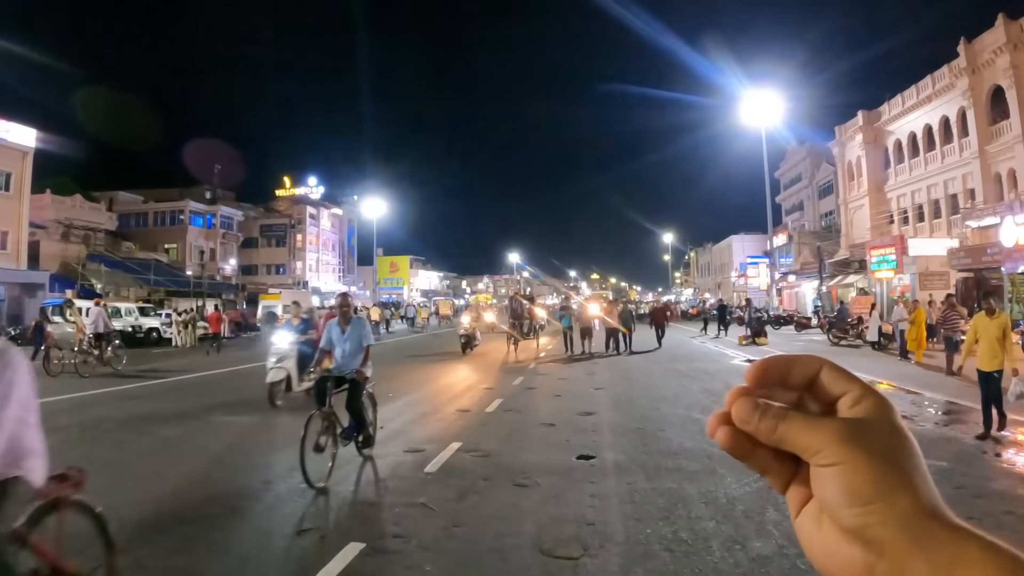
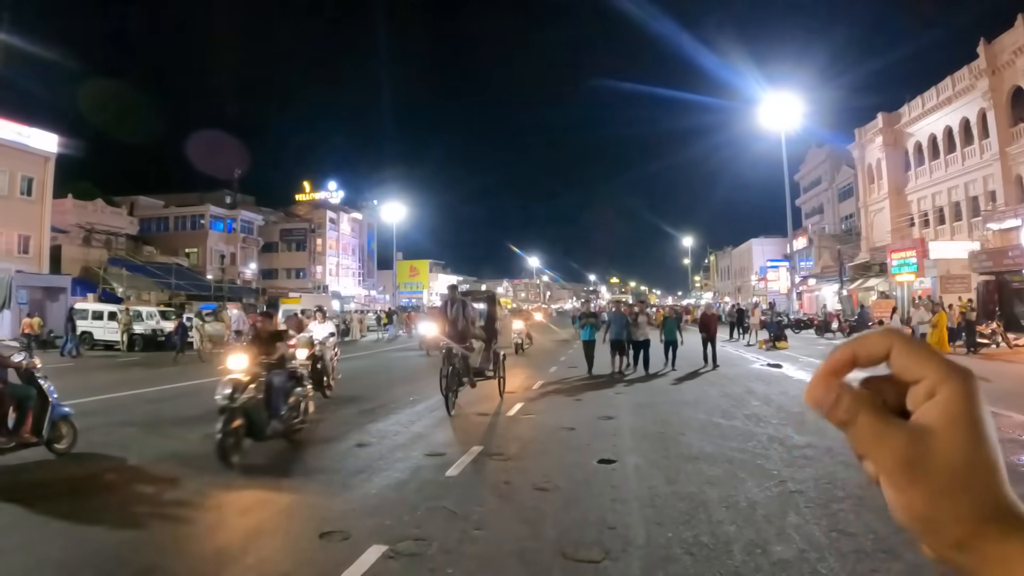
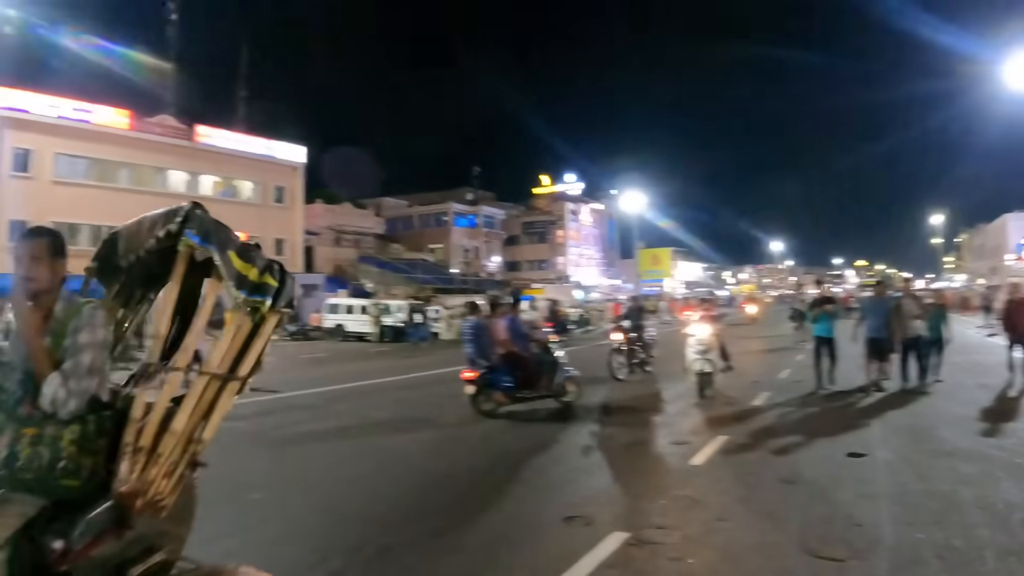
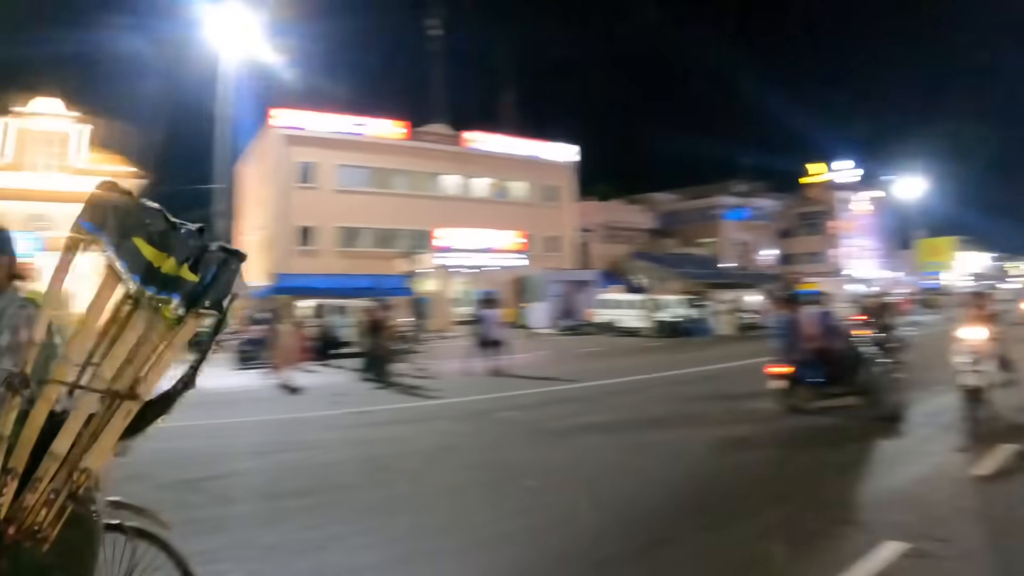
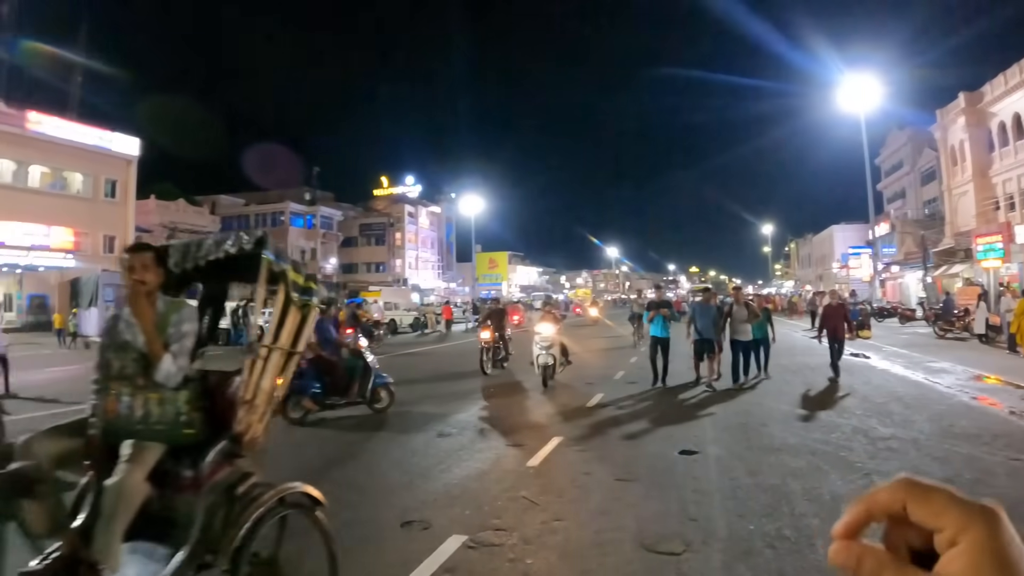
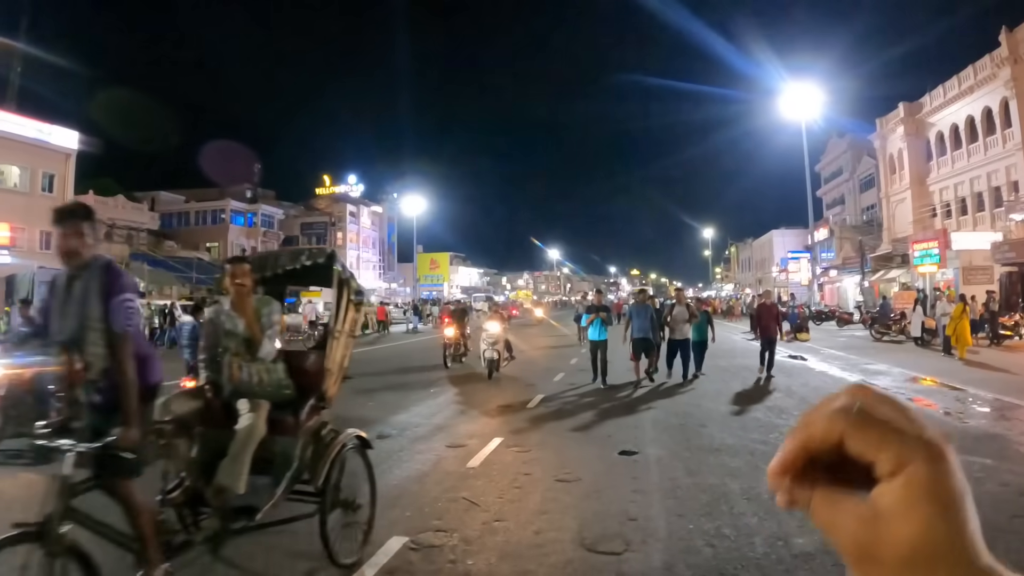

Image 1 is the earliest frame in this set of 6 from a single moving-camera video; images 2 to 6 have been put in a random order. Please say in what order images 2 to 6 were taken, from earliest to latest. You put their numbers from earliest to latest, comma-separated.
2, 6, 5, 3, 4
